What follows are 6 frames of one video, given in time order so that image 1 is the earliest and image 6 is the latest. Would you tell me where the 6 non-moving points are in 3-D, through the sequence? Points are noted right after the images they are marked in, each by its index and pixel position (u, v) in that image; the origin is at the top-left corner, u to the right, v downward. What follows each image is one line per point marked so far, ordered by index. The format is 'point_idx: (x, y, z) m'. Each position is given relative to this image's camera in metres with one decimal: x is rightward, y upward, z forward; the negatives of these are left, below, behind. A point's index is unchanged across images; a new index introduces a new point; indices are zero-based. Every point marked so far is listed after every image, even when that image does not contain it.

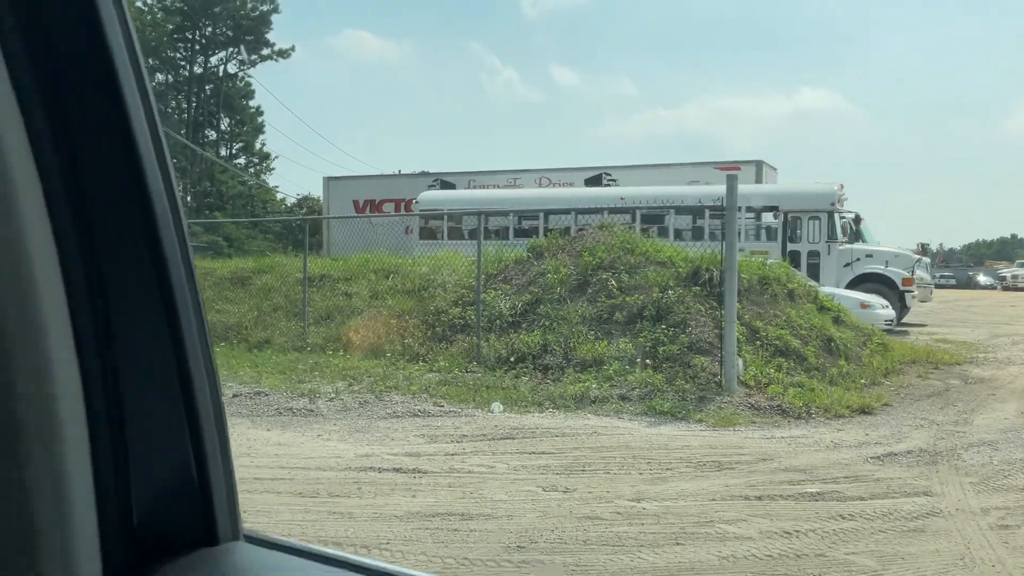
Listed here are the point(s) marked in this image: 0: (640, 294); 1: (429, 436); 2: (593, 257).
0: (+1.5, -0.1, +10.4) m
1: (-0.6, -1.1, +7.1) m
2: (+1.0, +0.4, +11.7) m
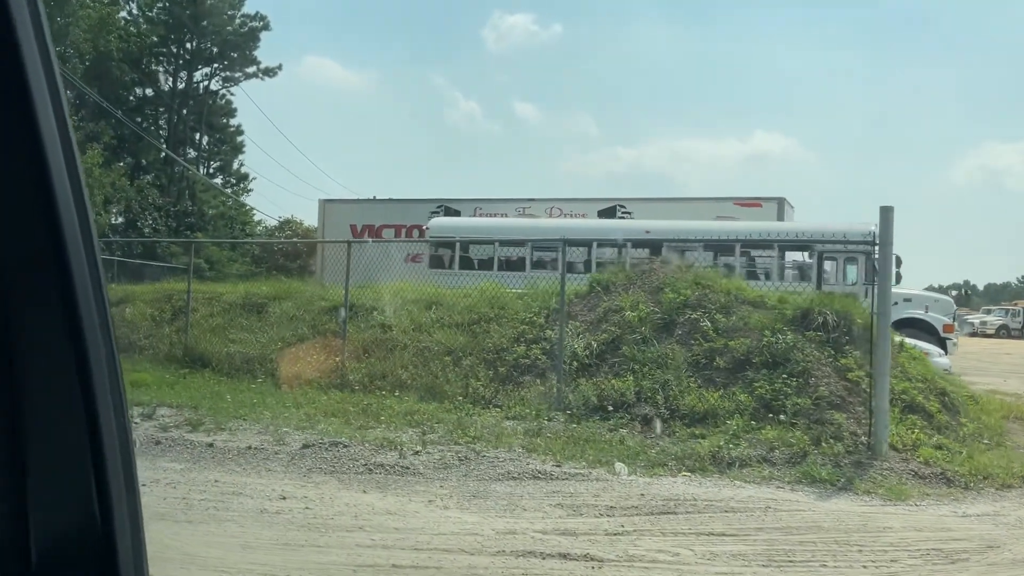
0: (+2.4, -0.5, +9.4) m
1: (+0.4, -1.4, +5.9) m
2: (+1.9, -0.1, +10.6) m
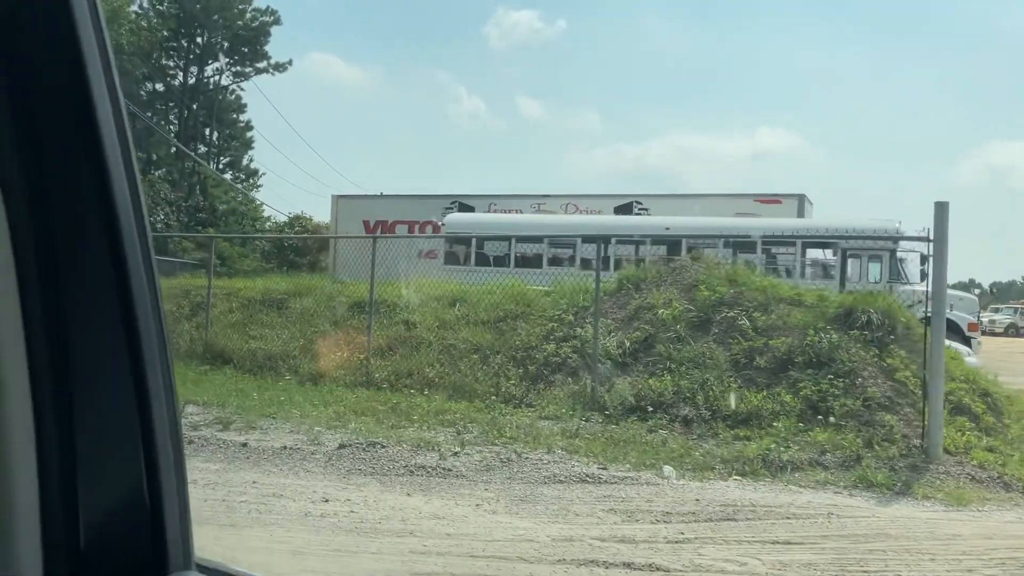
0: (+2.7, -0.5, +9.1) m
1: (+0.7, -1.4, +5.7) m
2: (+2.2, 0.0, +10.4) m
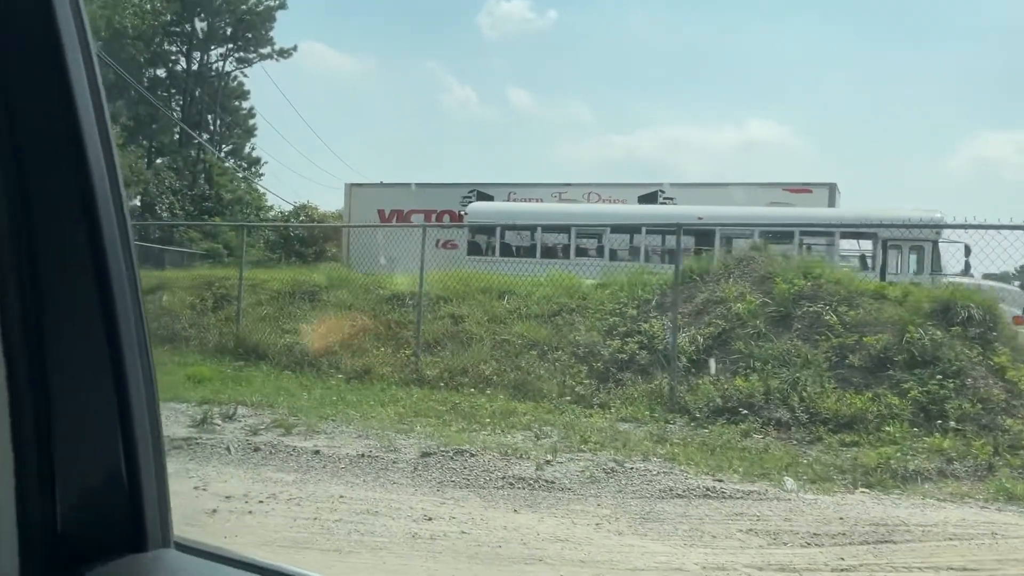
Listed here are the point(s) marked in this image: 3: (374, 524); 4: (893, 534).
0: (+3.4, -0.4, +8.6) m
1: (+1.4, -1.4, +5.1) m
2: (+2.9, 0.0, +9.8) m
3: (-0.8, -1.3, +5.2) m
4: (+2.1, -1.4, +5.1) m
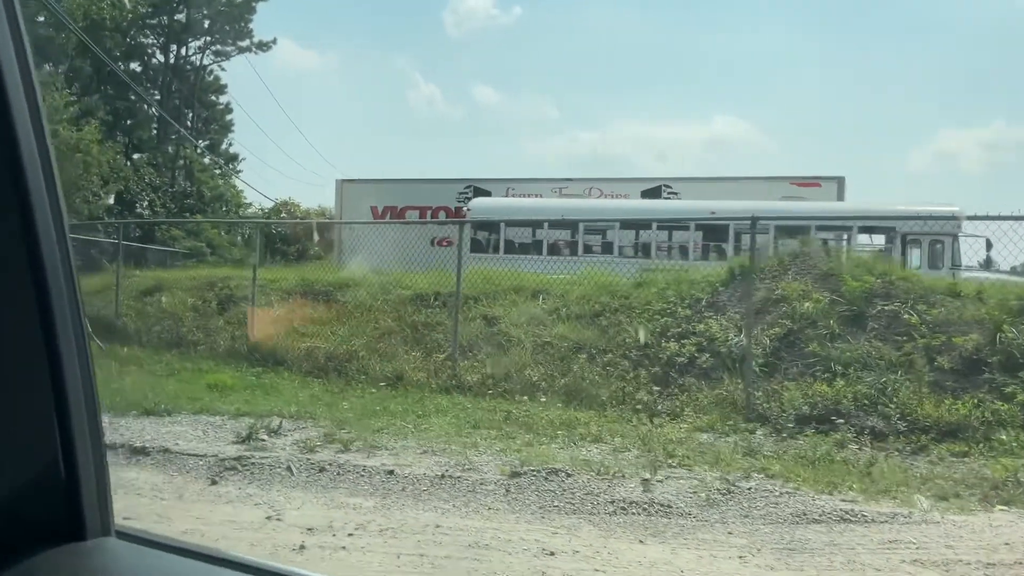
0: (+3.9, -0.4, +8.0) m
1: (+2.1, -1.4, +4.6) m
2: (+3.4, +0.1, +9.3) m
3: (-0.1, -1.3, +4.5) m
4: (+2.8, -1.4, +4.6) m
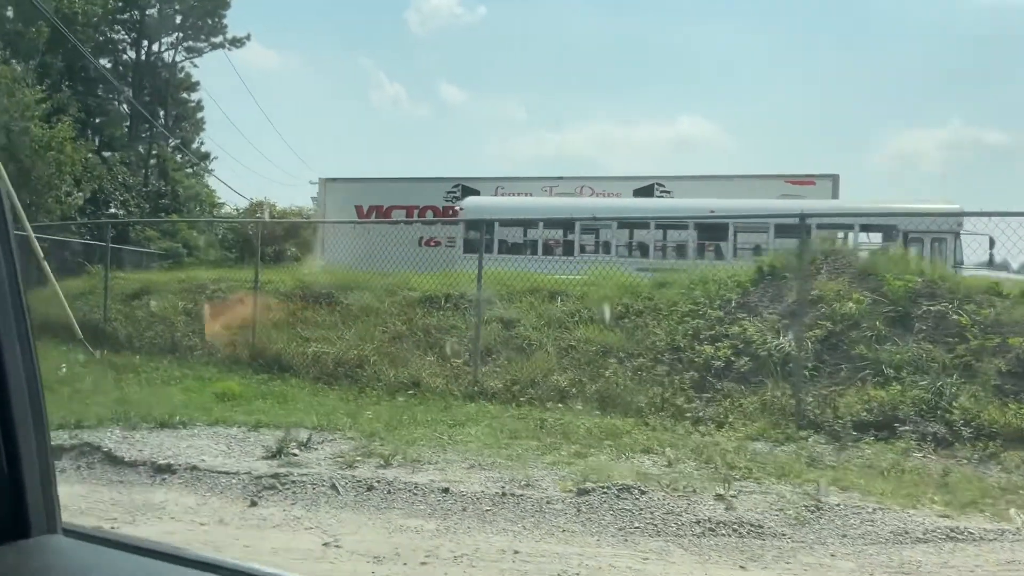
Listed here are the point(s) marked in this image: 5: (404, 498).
0: (+4.3, -0.4, +7.7) m
1: (+2.5, -1.4, +4.2) m
2: (+3.7, +0.1, +9.0) m
3: (+0.3, -1.4, +4.1) m
4: (+3.2, -1.4, +4.3) m
5: (-0.6, -1.3, +5.5) m
